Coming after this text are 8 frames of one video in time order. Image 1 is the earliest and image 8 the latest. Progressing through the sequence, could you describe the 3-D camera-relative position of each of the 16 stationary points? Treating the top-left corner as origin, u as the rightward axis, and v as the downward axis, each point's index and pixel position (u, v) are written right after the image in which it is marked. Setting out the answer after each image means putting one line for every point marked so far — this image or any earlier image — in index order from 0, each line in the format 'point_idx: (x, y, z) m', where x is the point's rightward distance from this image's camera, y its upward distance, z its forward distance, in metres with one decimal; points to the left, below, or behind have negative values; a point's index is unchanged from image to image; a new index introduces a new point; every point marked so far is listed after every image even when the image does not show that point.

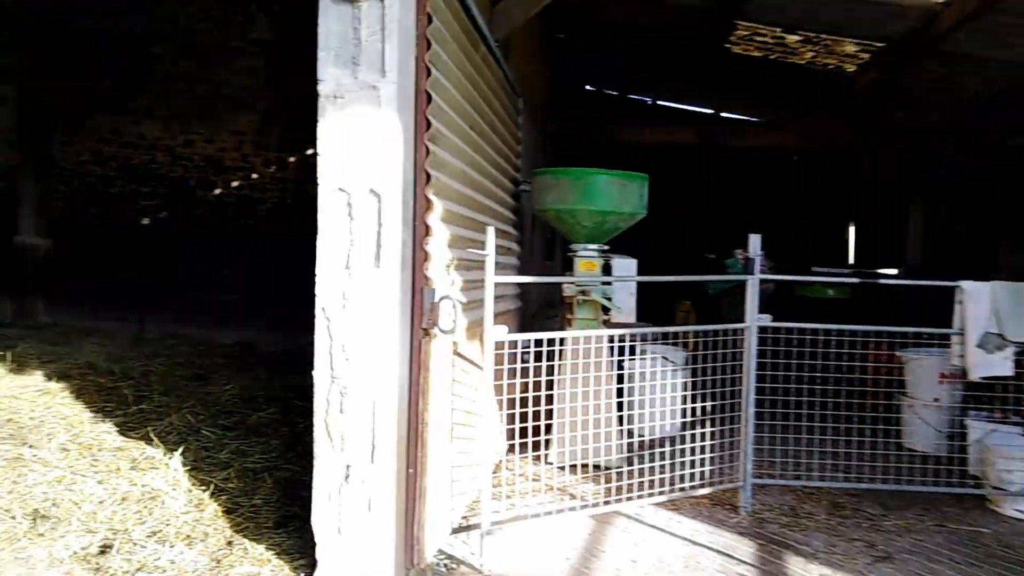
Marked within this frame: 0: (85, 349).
0: (-2.9, -0.4, +4.0) m
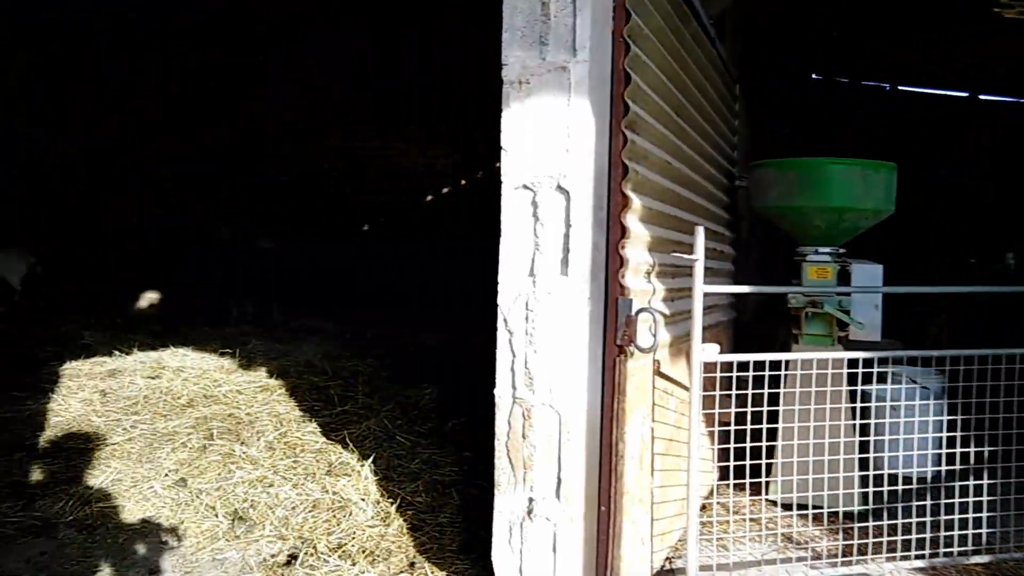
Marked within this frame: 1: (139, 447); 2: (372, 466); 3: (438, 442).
0: (-1.5, -0.5, +4.3) m
1: (-1.6, -0.6, +2.3) m
2: (-0.6, -0.8, +2.7) m
3: (-0.4, -0.8, +3.1) m
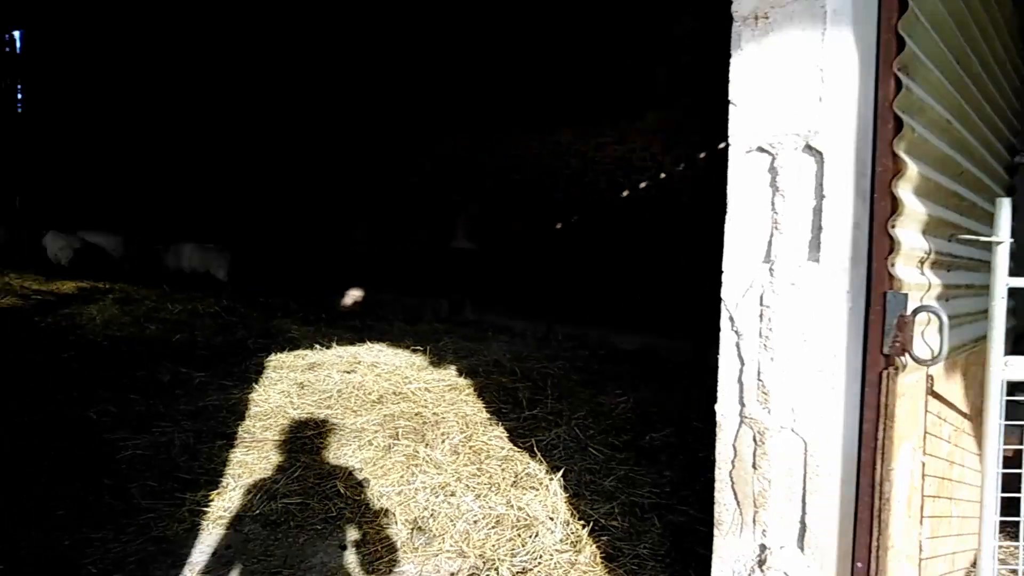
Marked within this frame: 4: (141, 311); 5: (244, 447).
0: (-0.1, -0.4, +4.2) m
1: (-0.8, -0.6, +2.3) m
2: (+0.2, -0.8, +2.4) m
3: (+0.6, -0.8, +2.7) m
4: (-2.8, -0.1, +4.3) m
5: (-1.1, -0.5, +2.2) m
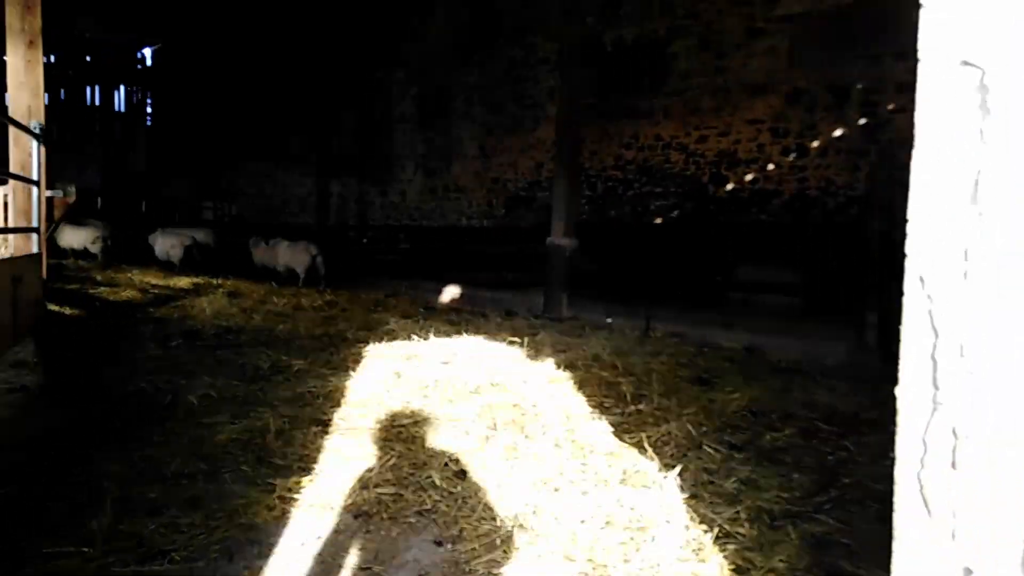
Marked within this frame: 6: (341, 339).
0: (+0.6, -0.4, +4.0) m
1: (-0.4, -0.5, +2.2) m
2: (+0.6, -0.7, +2.1) m
3: (+1.0, -0.7, +2.4) m
4: (-2.1, -0.1, +4.5) m
5: (-0.7, -0.5, +2.1) m
6: (-1.0, -0.3, +3.4) m
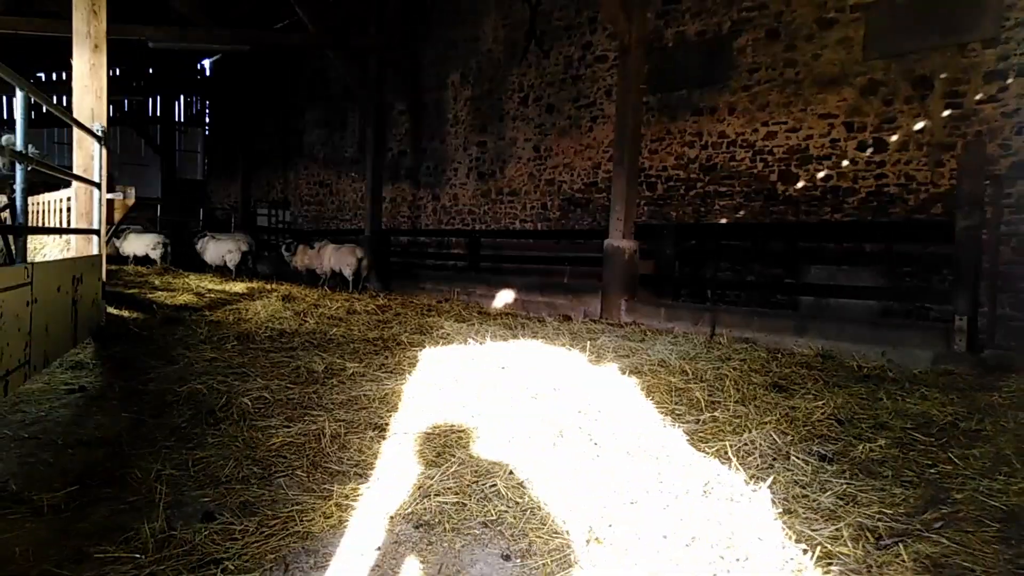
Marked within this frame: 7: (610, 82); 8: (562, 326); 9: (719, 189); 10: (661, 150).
0: (+1.0, -0.4, +3.7) m
1: (-0.2, -0.5, +2.1) m
2: (+0.8, -0.7, +1.9) m
3: (+1.3, -0.7, +2.1) m
4: (-1.6, -0.1, +4.5) m
5: (-0.4, -0.5, +2.0) m
6: (-0.6, -0.3, +3.3) m
7: (+1.2, +2.4, +6.7) m
8: (+0.4, -0.3, +4.5) m
9: (+2.1, +1.0, +5.8) m
10: (+1.7, +1.5, +6.1) m
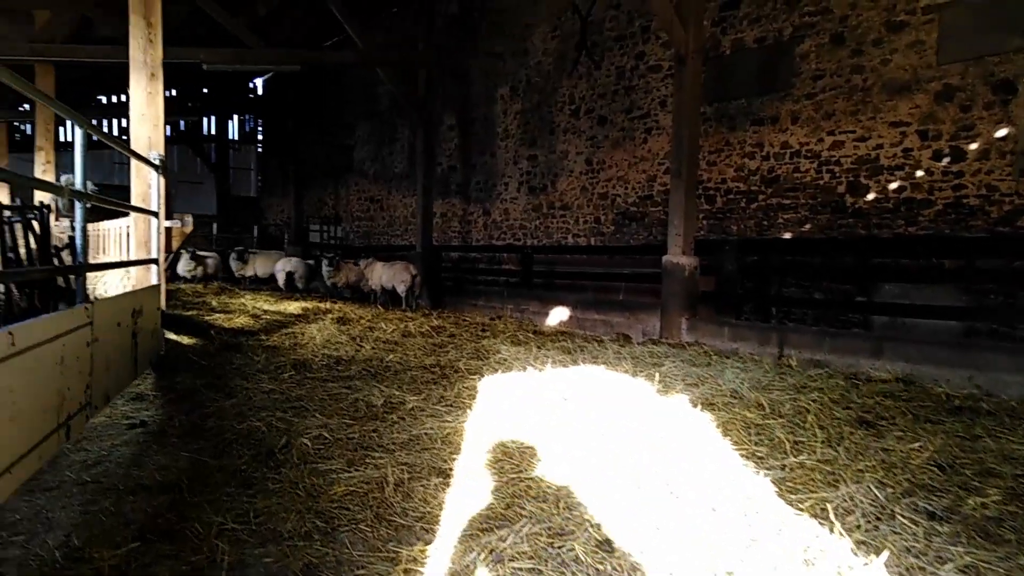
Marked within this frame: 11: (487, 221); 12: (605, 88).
0: (+1.3, -0.5, +3.5) m
1: (+0.1, -0.6, +2.0) m
2: (+1.0, -0.8, +1.7) m
3: (+1.5, -0.8, +1.9) m
4: (-1.2, -0.3, +4.5) m
5: (-0.2, -0.6, +1.9) m
6: (-0.3, -0.5, +3.2) m
7: (+1.8, +2.2, +6.5) m
8: (+0.8, -0.5, +4.3) m
9: (+2.6, +0.8, +5.5) m
10: (+2.2, +1.3, +5.9) m
11: (-0.3, +1.0, +8.5) m
12: (+1.2, +2.4, +7.0) m
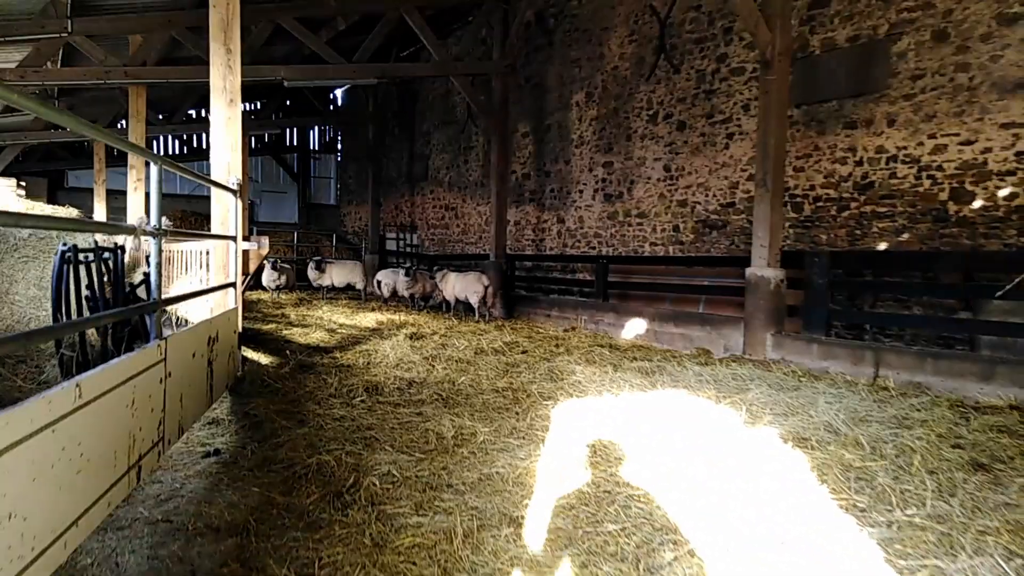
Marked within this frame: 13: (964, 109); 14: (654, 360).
0: (+1.7, -0.6, +3.3) m
1: (+0.3, -0.7, +1.9) m
2: (+1.2, -0.9, +1.5) m
3: (+1.7, -0.9, +1.6) m
4: (-0.7, -0.4, +4.5) m
5: (0.0, -0.7, +1.8) m
6: (+0.1, -0.6, +3.1) m
7: (+2.5, +2.1, +6.2) m
8: (+1.3, -0.6, +4.1) m
9: (+3.2, +0.7, +5.1) m
10: (+2.8, +1.2, +5.6) m
11: (+0.6, +0.8, +8.4) m
12: (+2.0, +2.3, +6.8) m
13: (+3.5, +1.4, +4.5) m
14: (+1.1, -0.6, +4.6) m
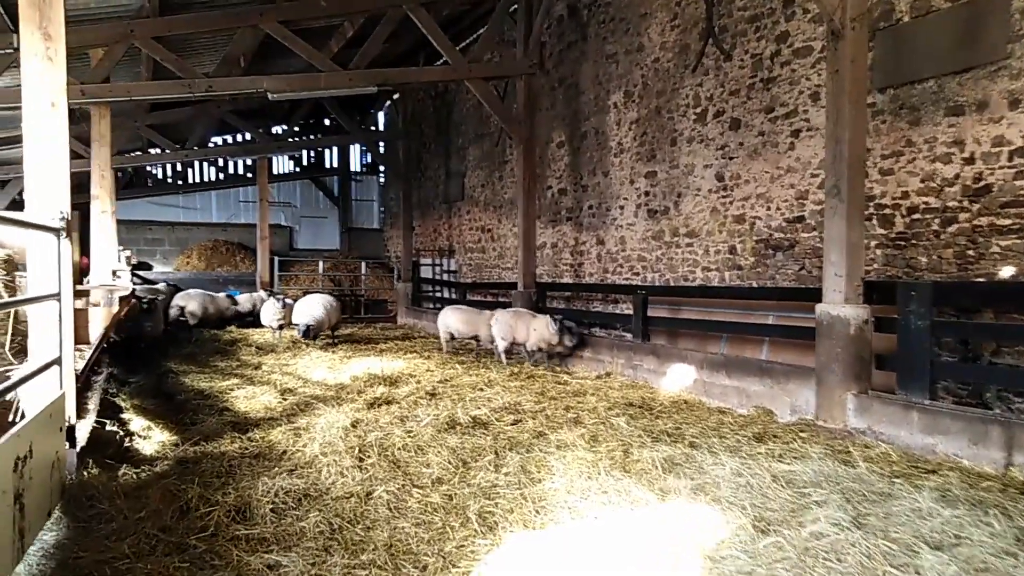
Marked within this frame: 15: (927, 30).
0: (+1.4, -0.9, +2.1) m
1: (-0.1, -1.0, +0.9) m
2: (+0.7, -1.1, +0.3) m
3: (+1.2, -1.1, +0.4) m
4: (-0.8, -0.7, +3.6) m
5: (-0.4, -1.0, +0.9) m
6: (-0.2, -0.9, +2.1) m
7: (+2.6, +1.7, +4.9) m
8: (+1.2, -0.9, +3.0) m
9: (+3.1, +0.4, +3.7) m
10: (+2.8, +0.9, +4.2) m
11: (+1.0, +0.4, +7.3) m
12: (+2.1, +2.0, +5.6) m
13: (+3.3, +1.1, +3.1) m
14: (+1.0, -0.9, +3.4) m
15: (+2.8, +1.8, +3.9) m
